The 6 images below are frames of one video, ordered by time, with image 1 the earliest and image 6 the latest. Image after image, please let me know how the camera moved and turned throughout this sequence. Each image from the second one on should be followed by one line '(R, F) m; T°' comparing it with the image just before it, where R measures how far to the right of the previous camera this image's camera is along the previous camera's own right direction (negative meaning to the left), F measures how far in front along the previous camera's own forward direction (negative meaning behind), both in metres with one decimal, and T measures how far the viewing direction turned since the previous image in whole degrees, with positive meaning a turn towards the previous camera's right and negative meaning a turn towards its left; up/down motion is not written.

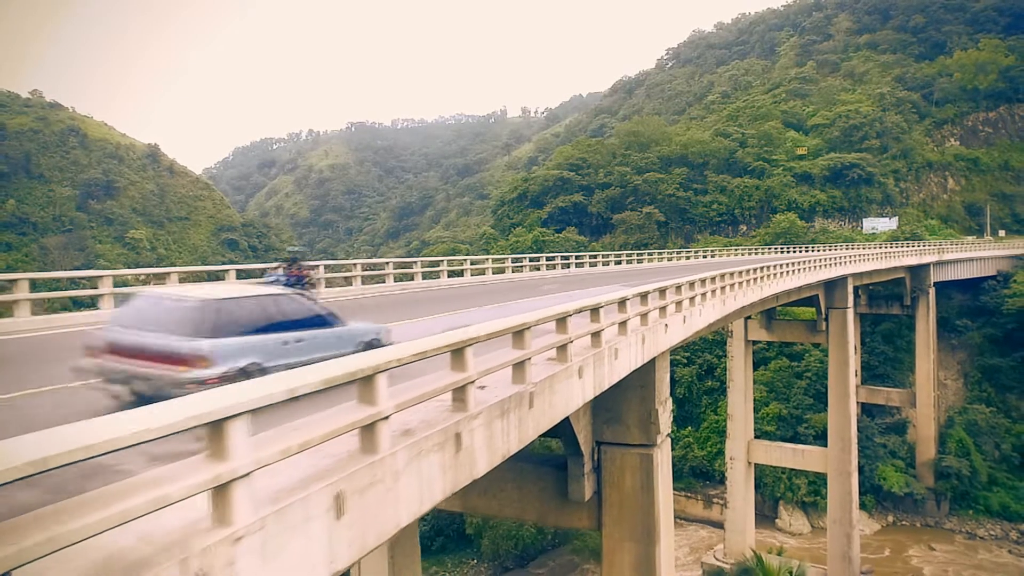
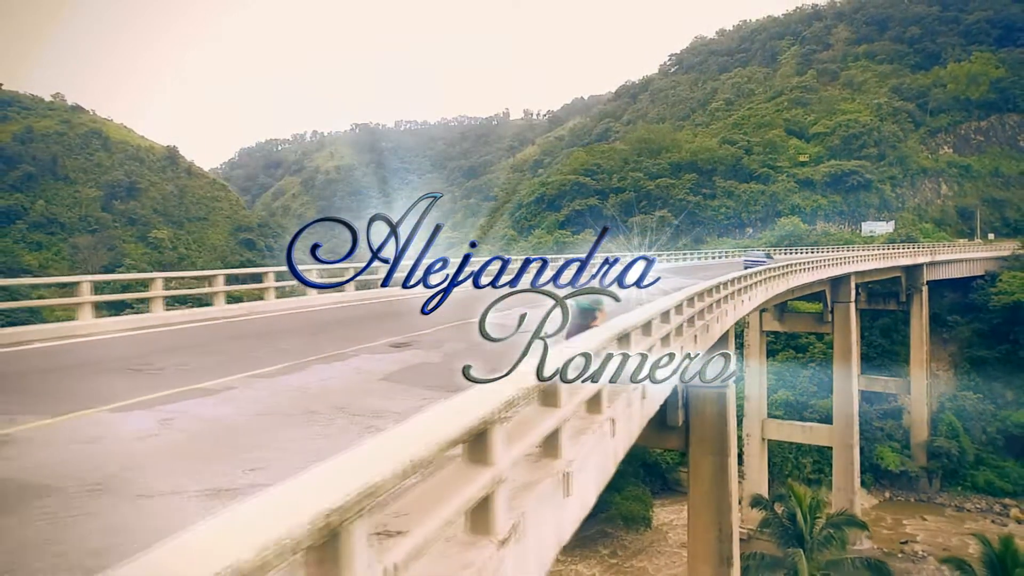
(-0.7, -1.3) m; 0°
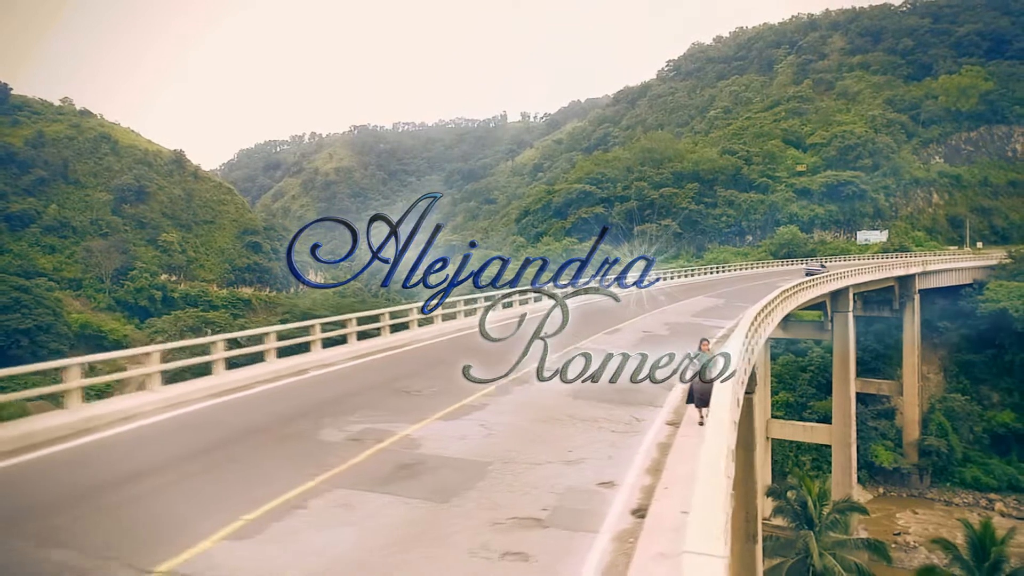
(-0.5, -0.9) m; 0°
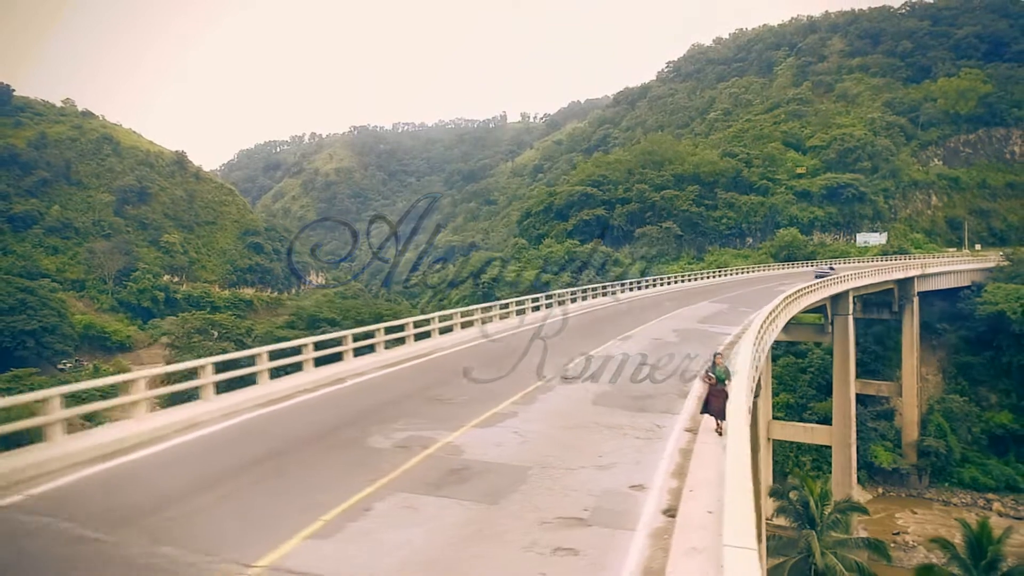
(-0.1, -0.2) m; 0°
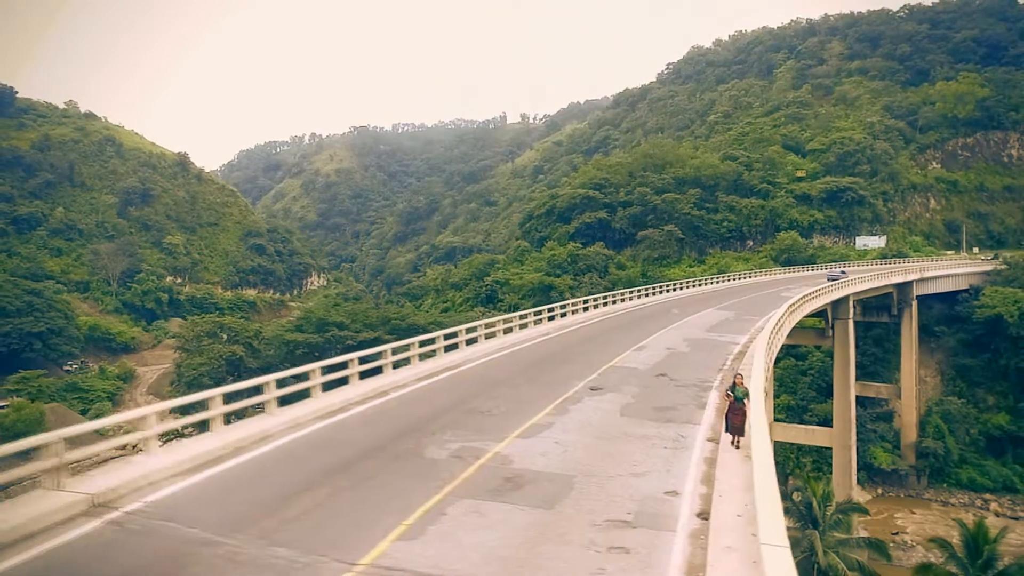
(-0.1, -0.2) m; 0°
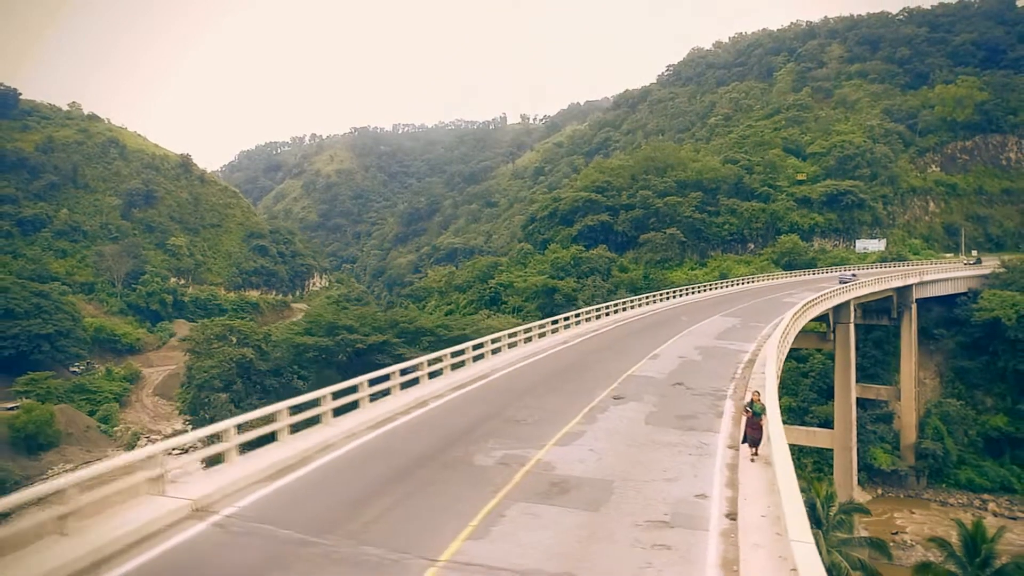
(-0.1, -0.2) m; 0°
